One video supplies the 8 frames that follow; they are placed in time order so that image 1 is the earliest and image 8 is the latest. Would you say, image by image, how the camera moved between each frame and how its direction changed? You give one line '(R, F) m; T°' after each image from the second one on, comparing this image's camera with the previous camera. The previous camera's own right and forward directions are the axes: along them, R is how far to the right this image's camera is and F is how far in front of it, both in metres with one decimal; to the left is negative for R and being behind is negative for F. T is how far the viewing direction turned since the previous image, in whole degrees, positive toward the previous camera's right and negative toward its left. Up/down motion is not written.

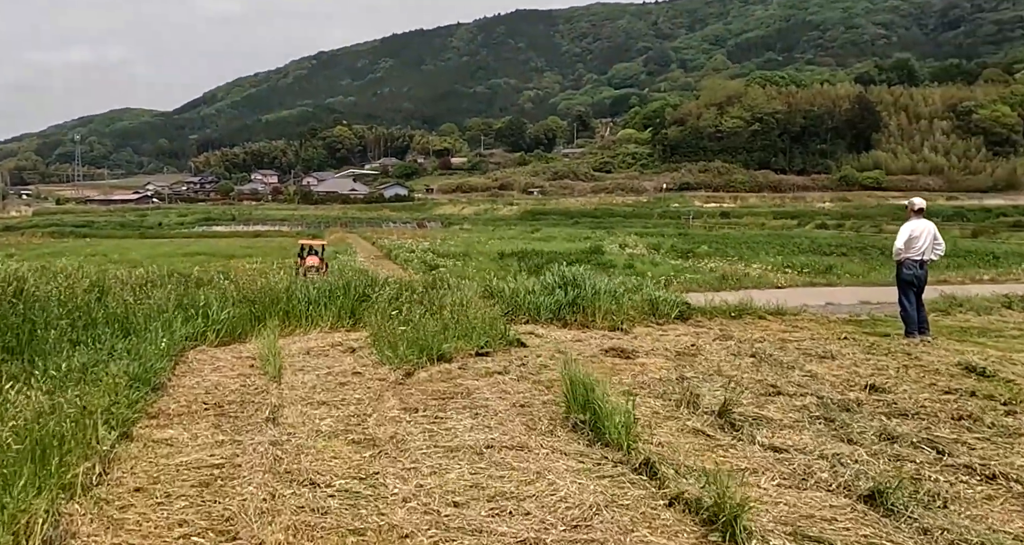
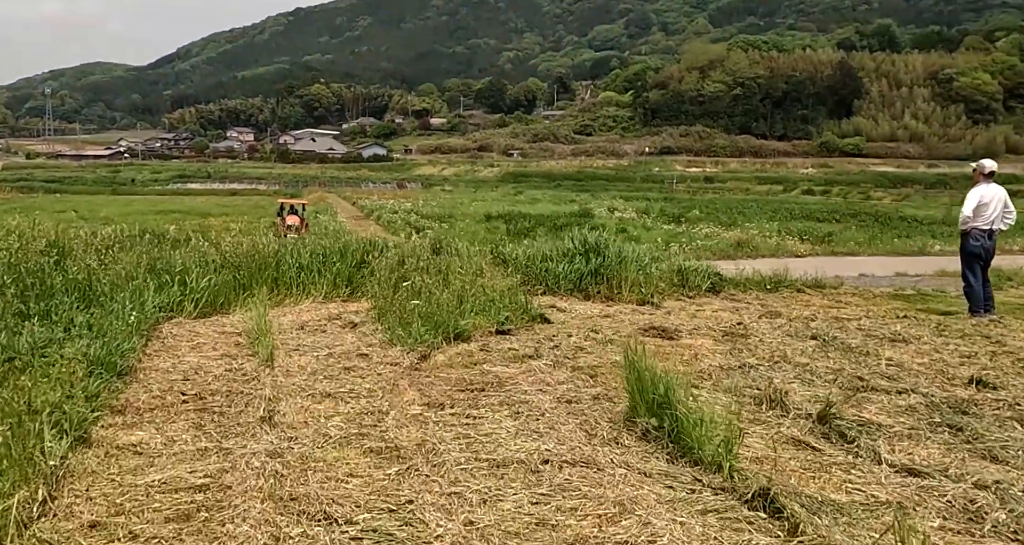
(-0.4, +1.2) m; +1°
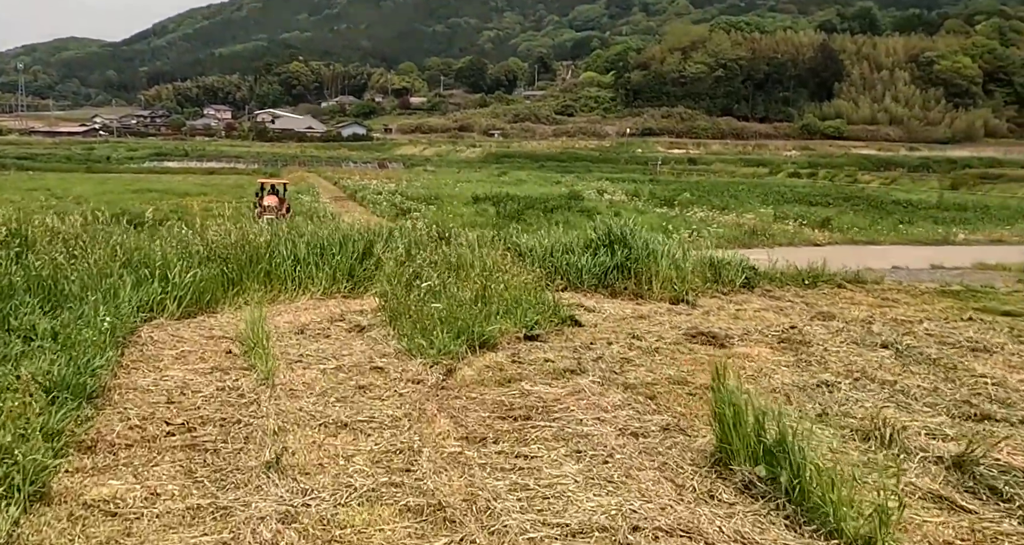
(-0.4, +1.0) m; +1°
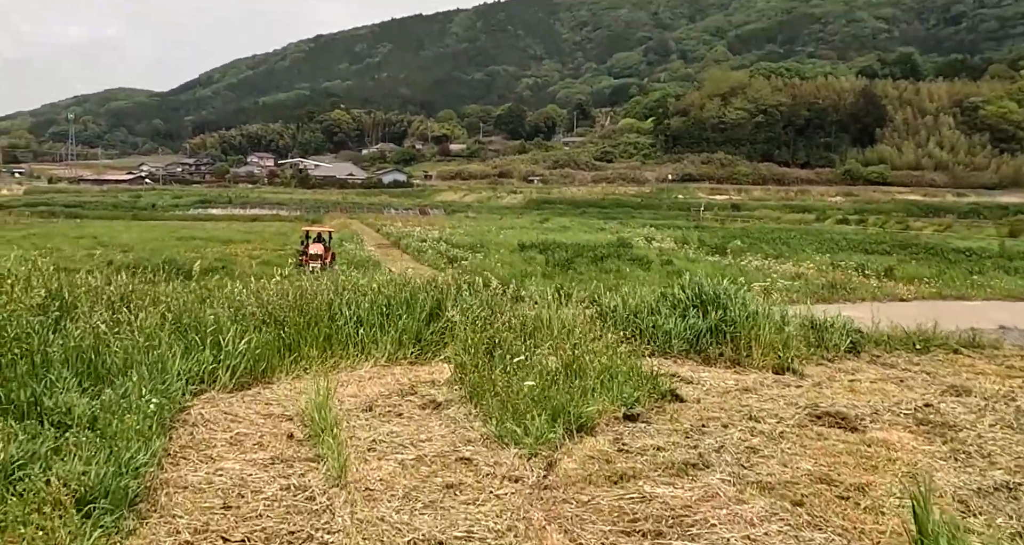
(-0.4, +0.8) m; -2°
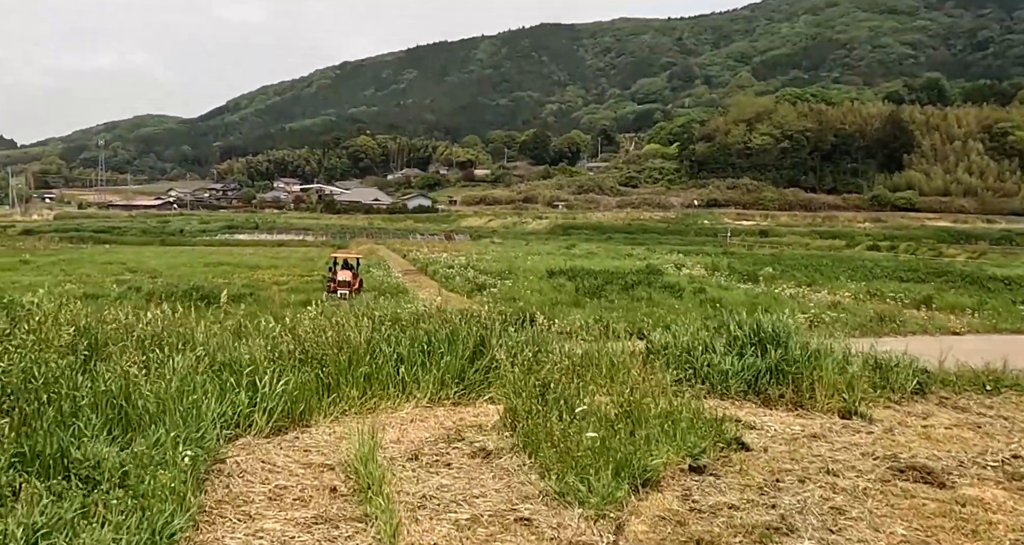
(-0.2, +0.4) m; -2°
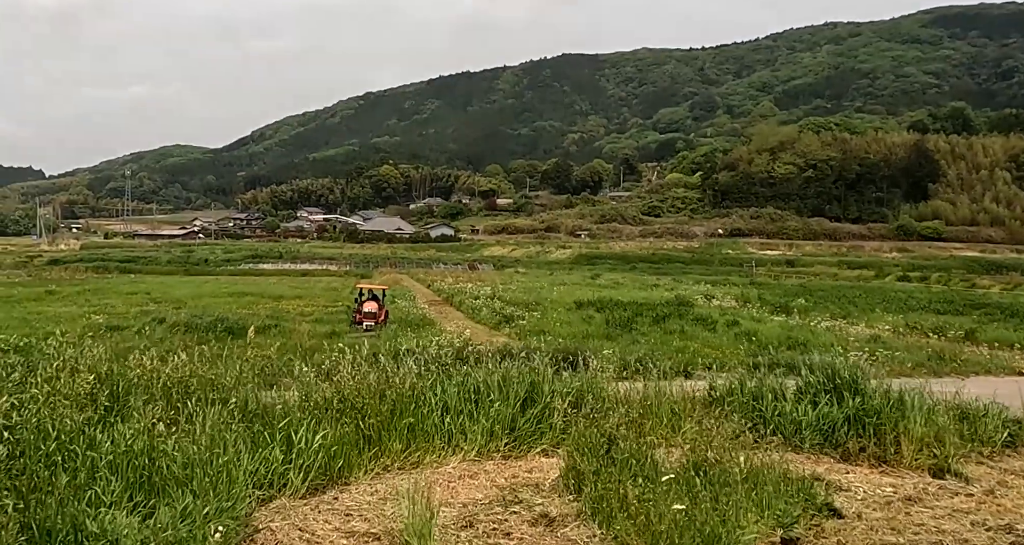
(-0.3, +0.6) m; -1°
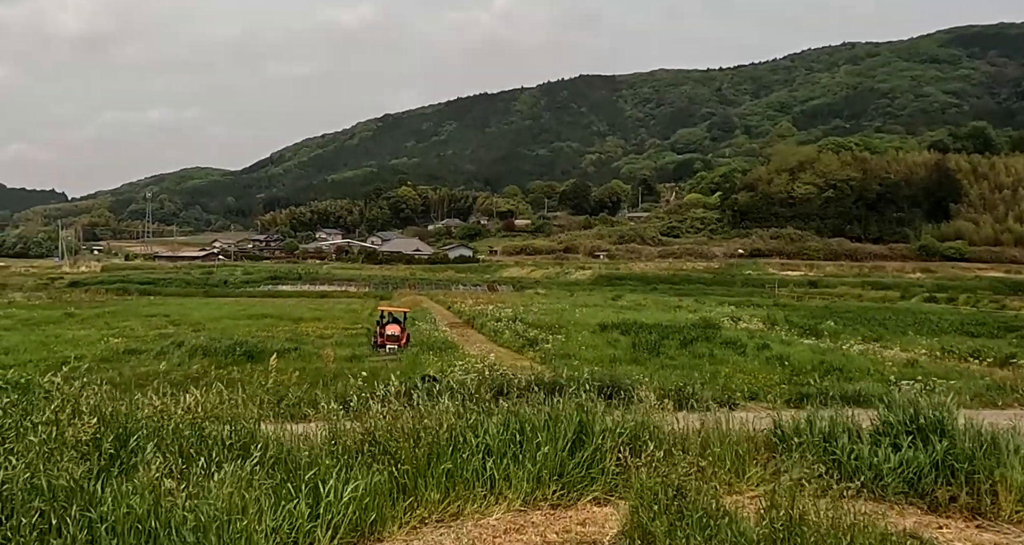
(-0.2, +0.6) m; -1°
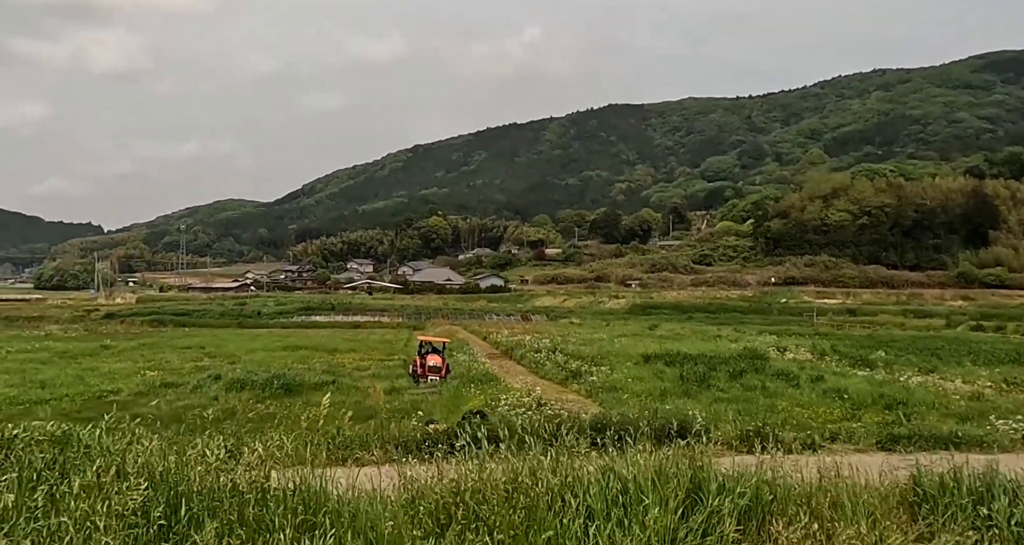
(-0.4, +0.8) m; -2°
